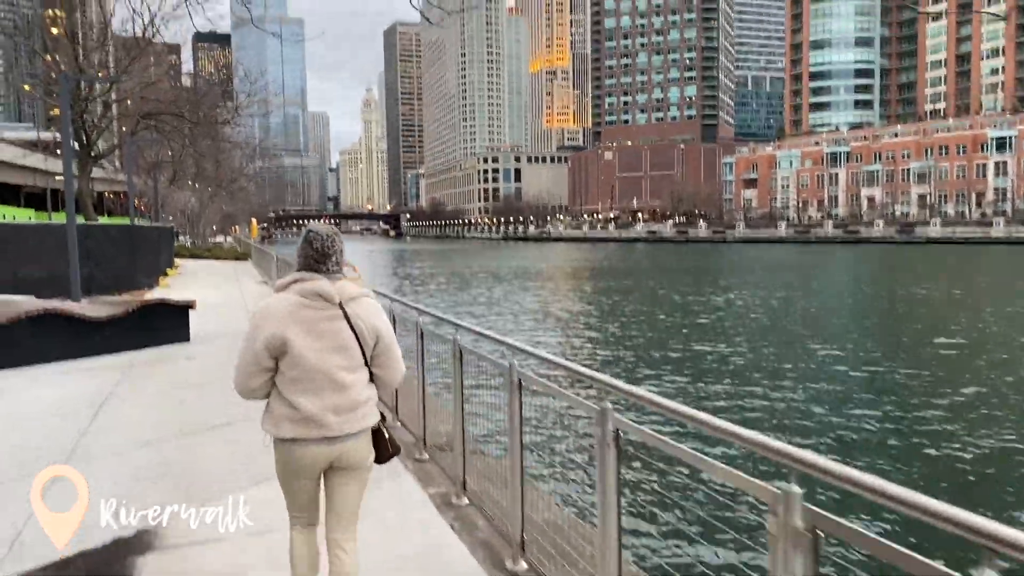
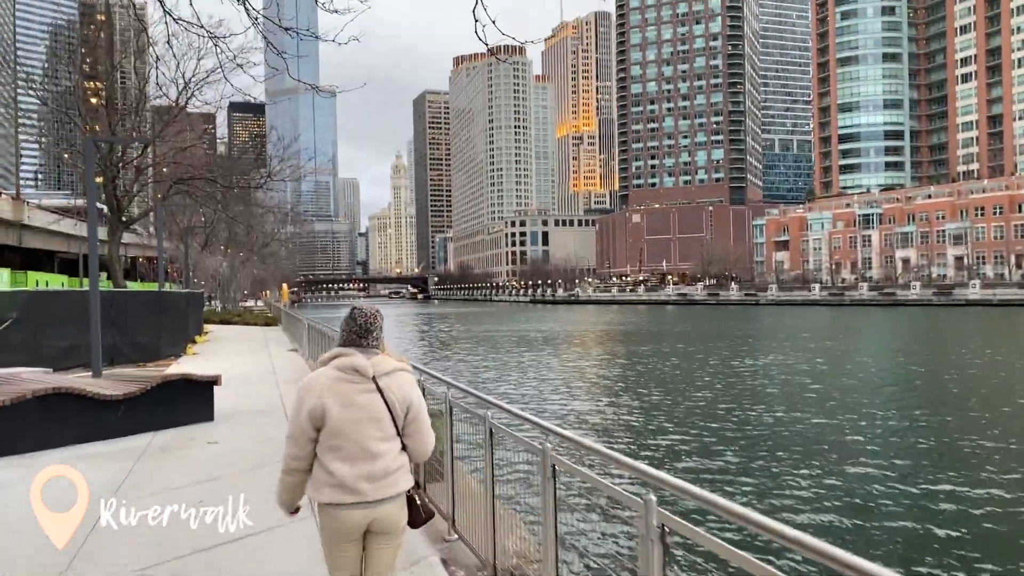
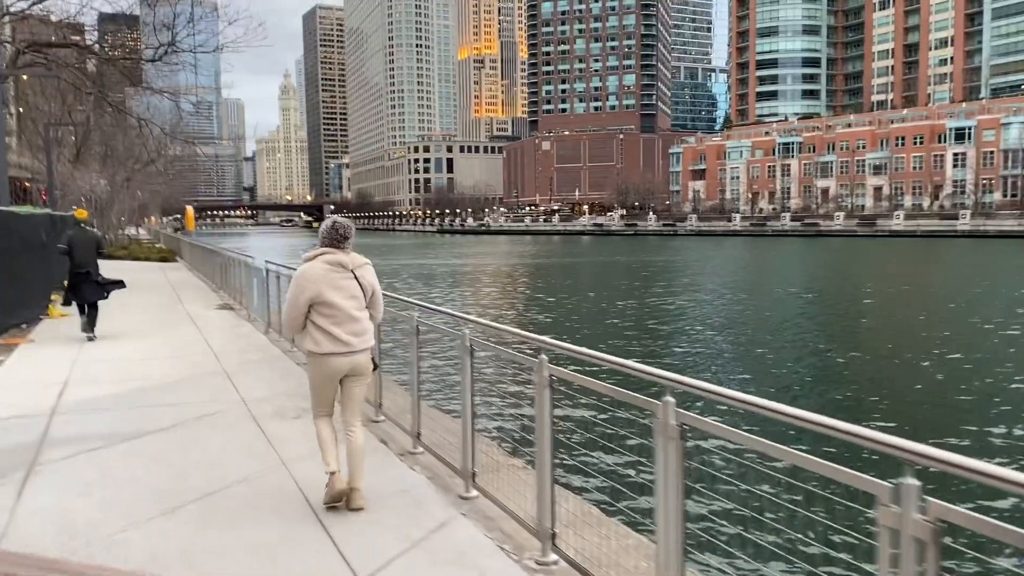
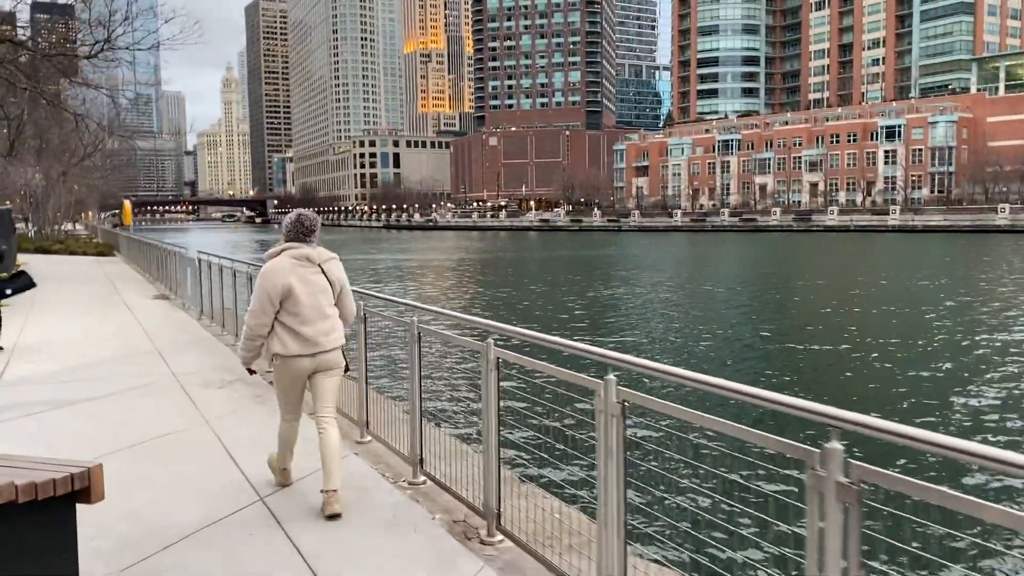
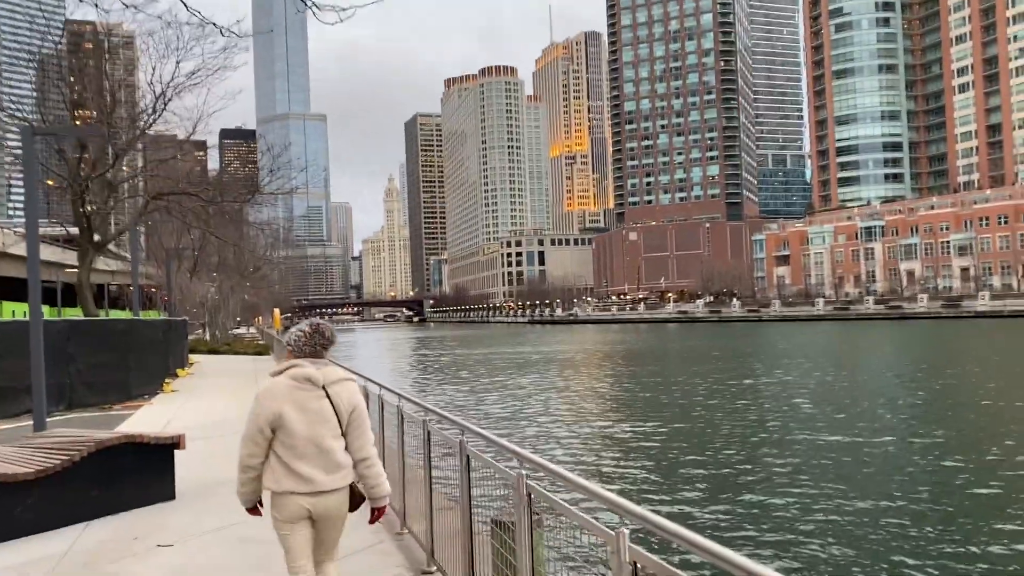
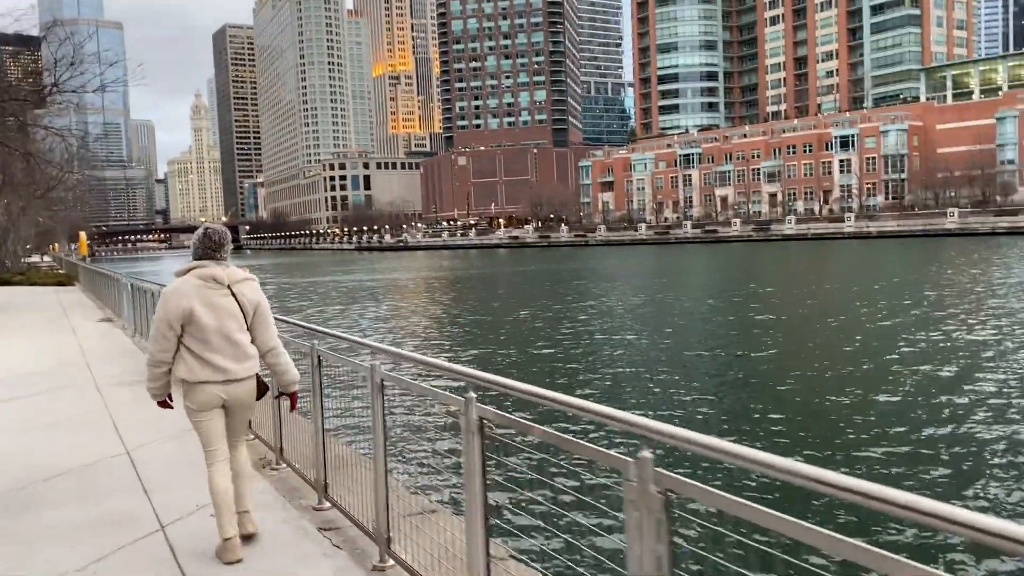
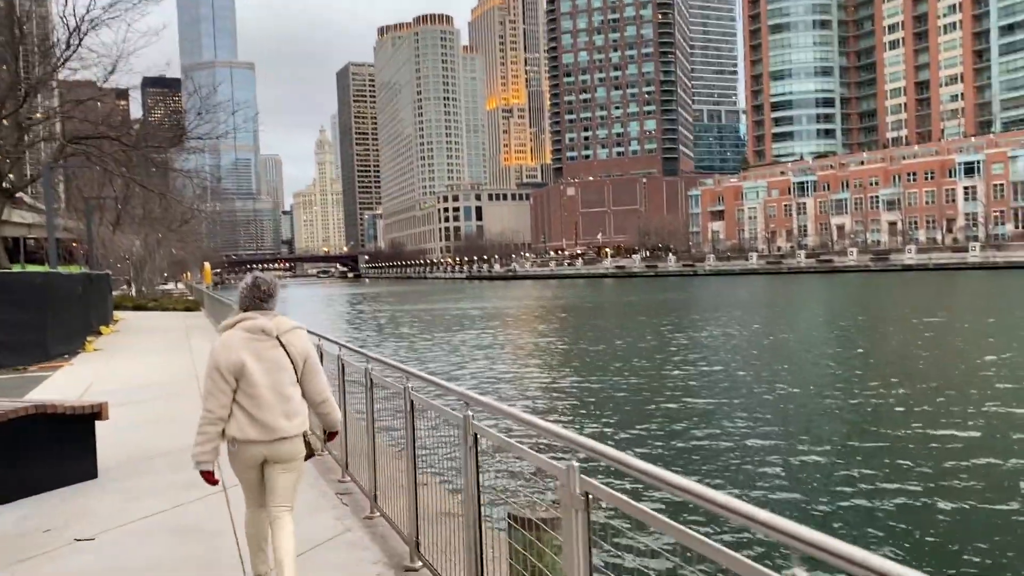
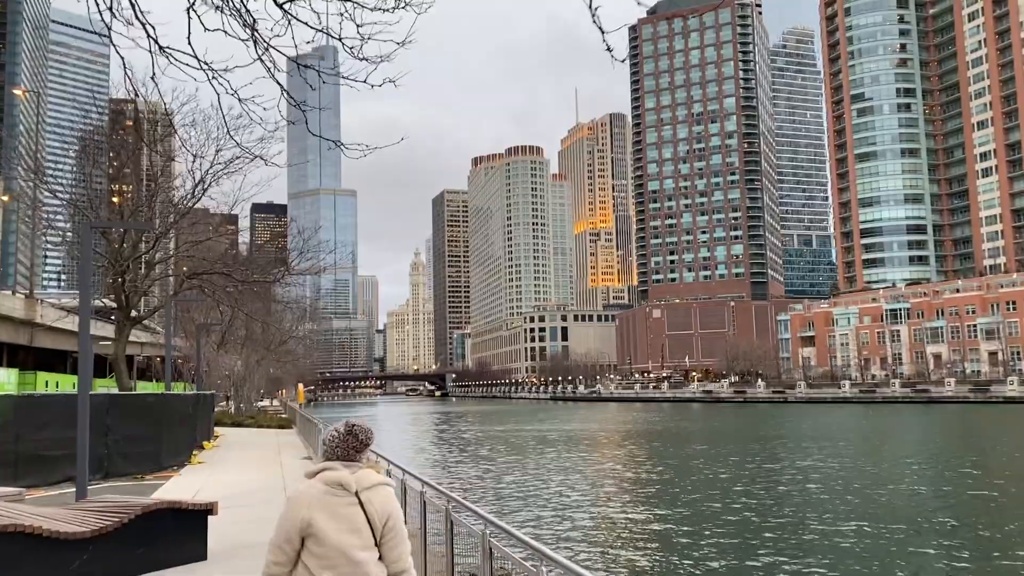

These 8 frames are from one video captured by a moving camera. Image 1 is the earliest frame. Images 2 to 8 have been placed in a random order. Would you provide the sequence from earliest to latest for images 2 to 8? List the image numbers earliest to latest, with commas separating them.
2, 8, 5, 7, 6, 4, 3
